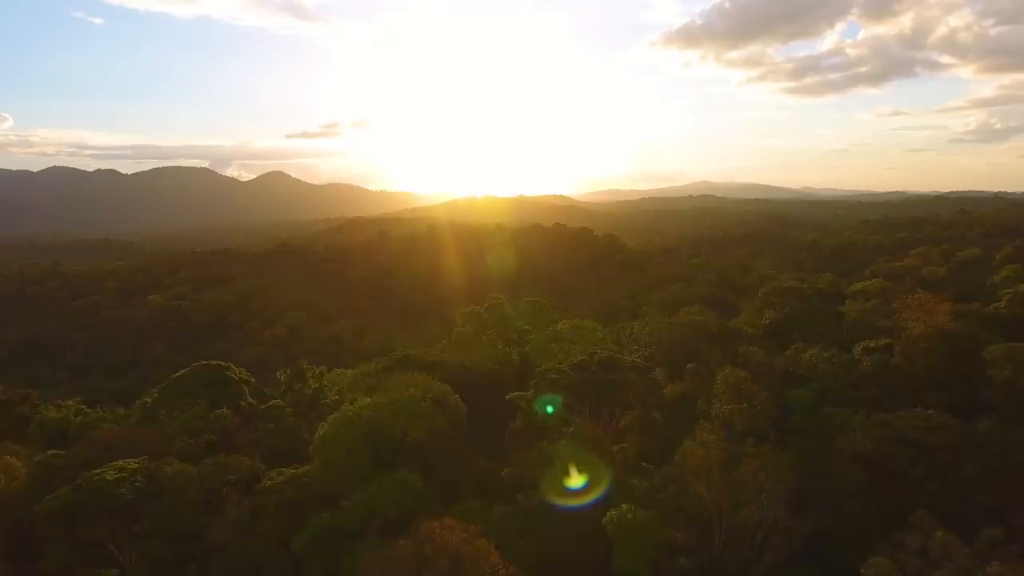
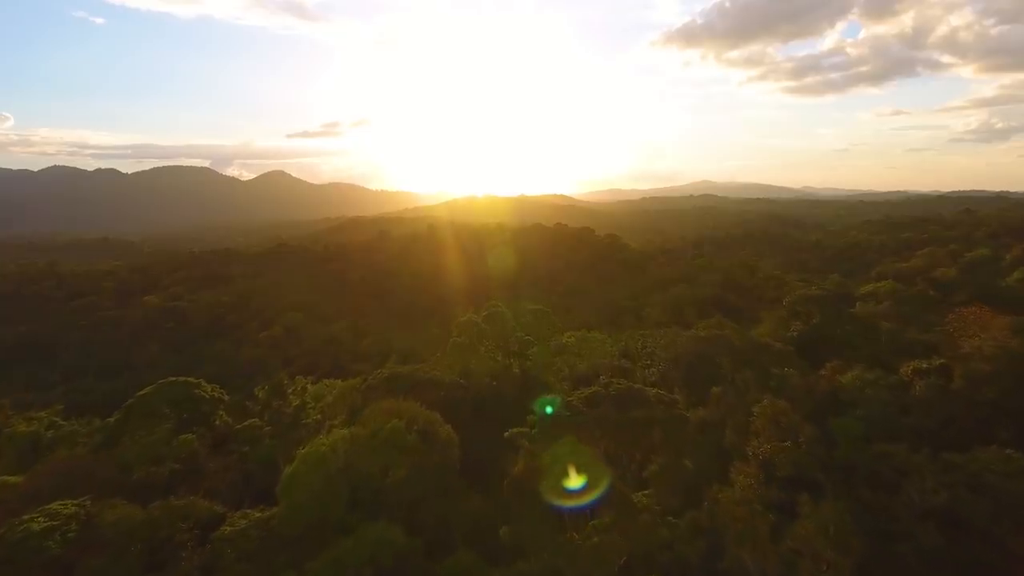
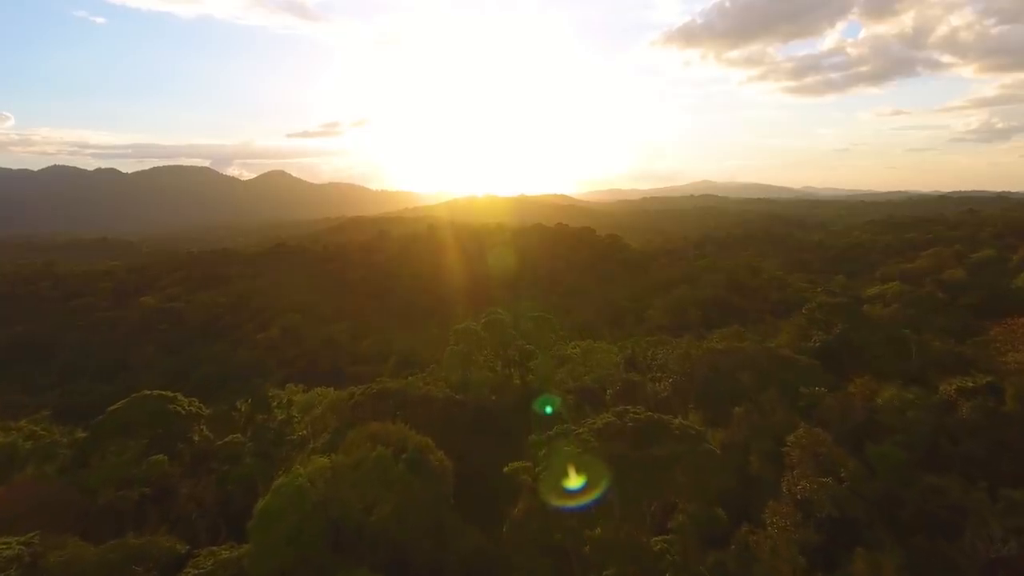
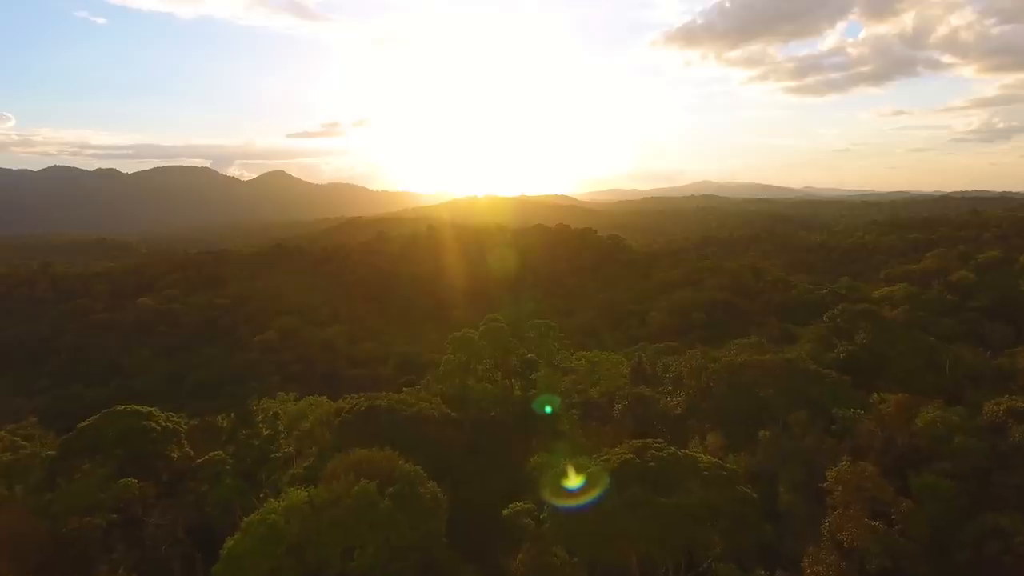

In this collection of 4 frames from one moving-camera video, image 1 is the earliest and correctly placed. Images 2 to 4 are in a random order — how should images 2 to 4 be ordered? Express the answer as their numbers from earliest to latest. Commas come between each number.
2, 3, 4
